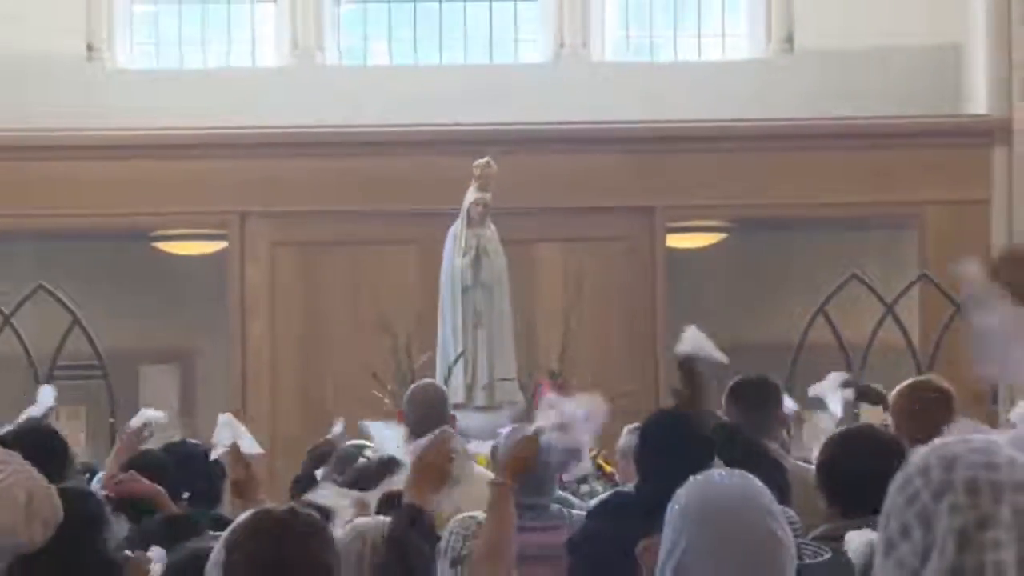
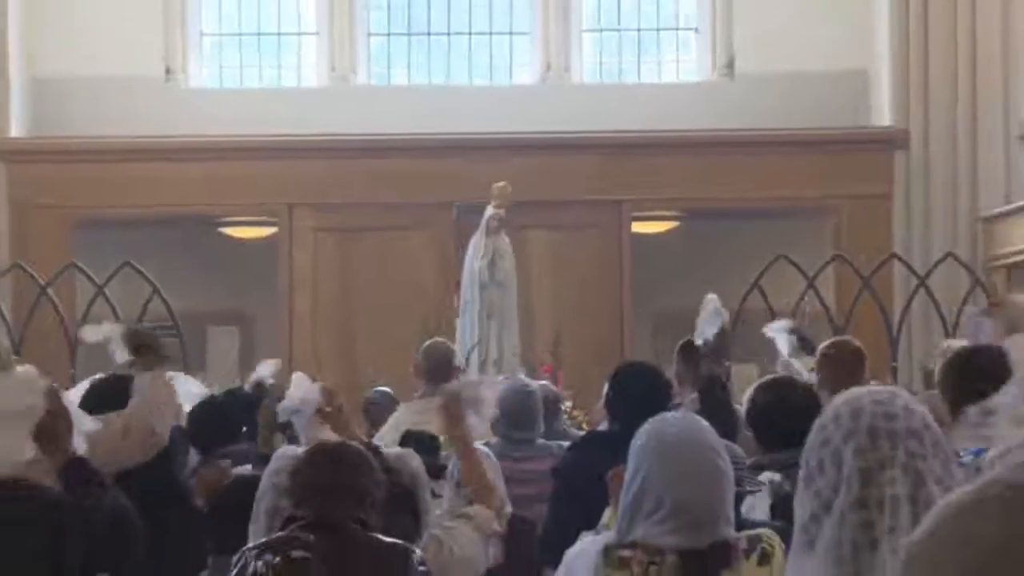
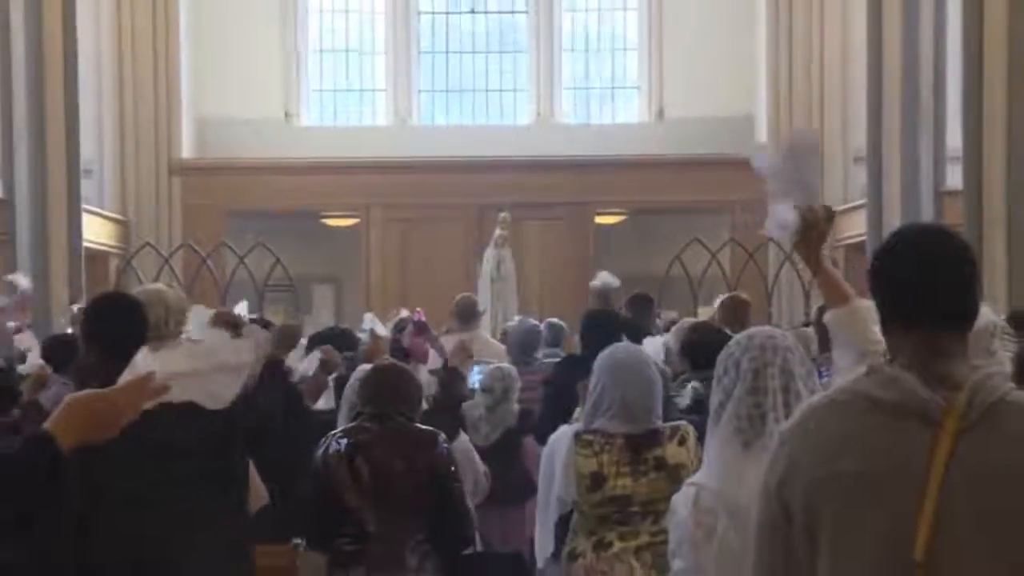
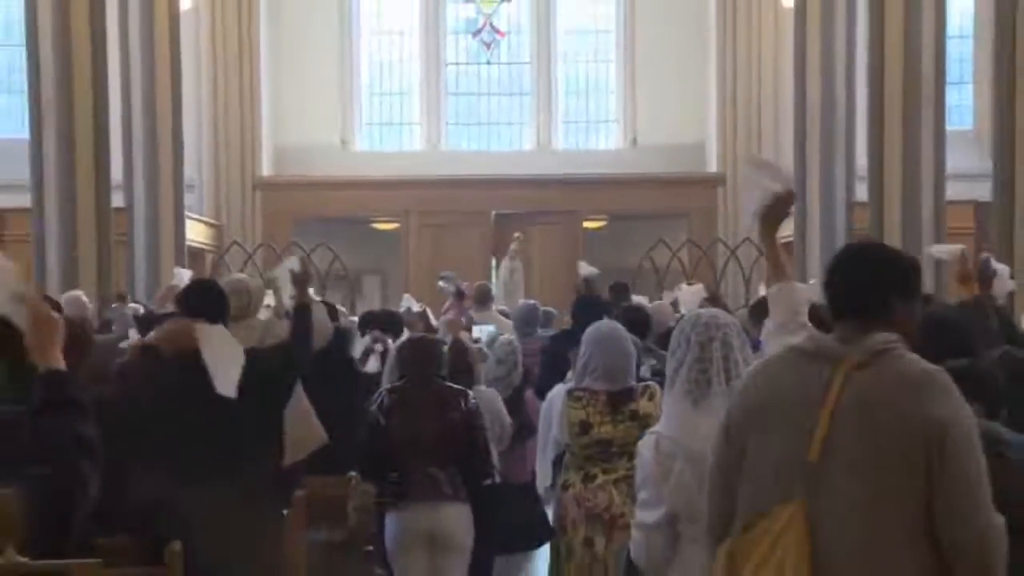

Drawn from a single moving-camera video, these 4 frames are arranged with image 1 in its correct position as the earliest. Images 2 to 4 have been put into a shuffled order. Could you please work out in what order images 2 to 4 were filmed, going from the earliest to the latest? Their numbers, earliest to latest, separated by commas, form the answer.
2, 3, 4
